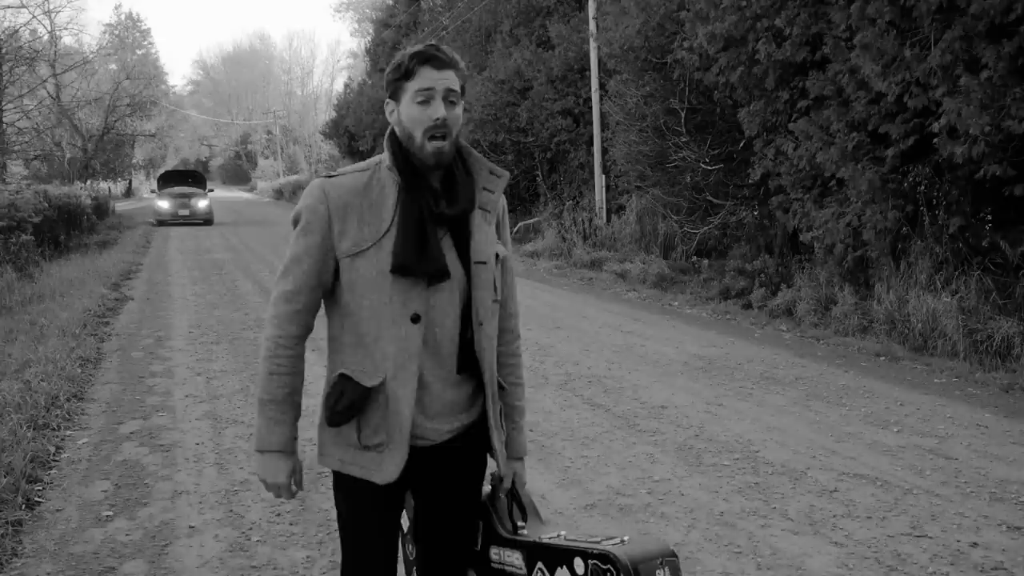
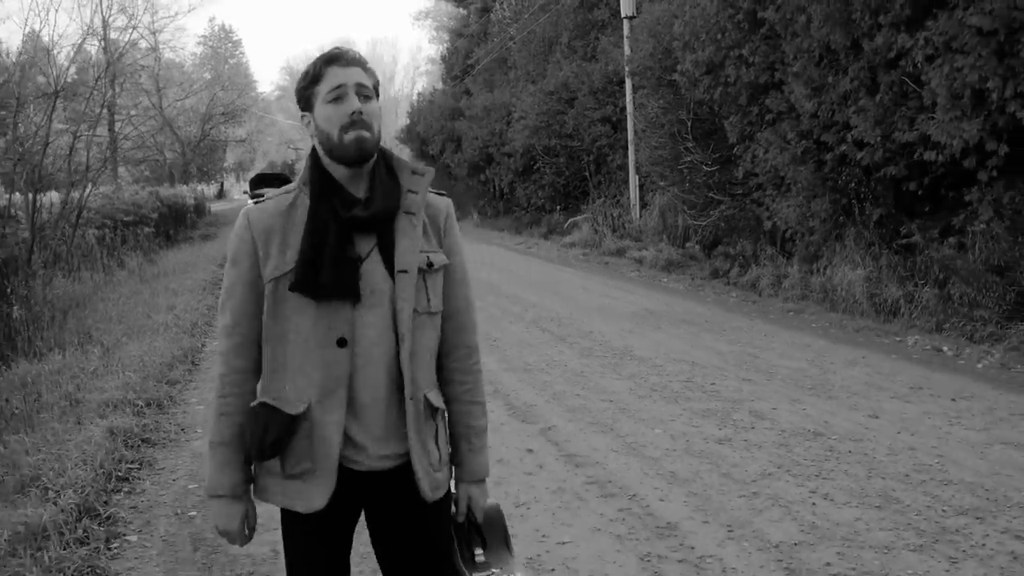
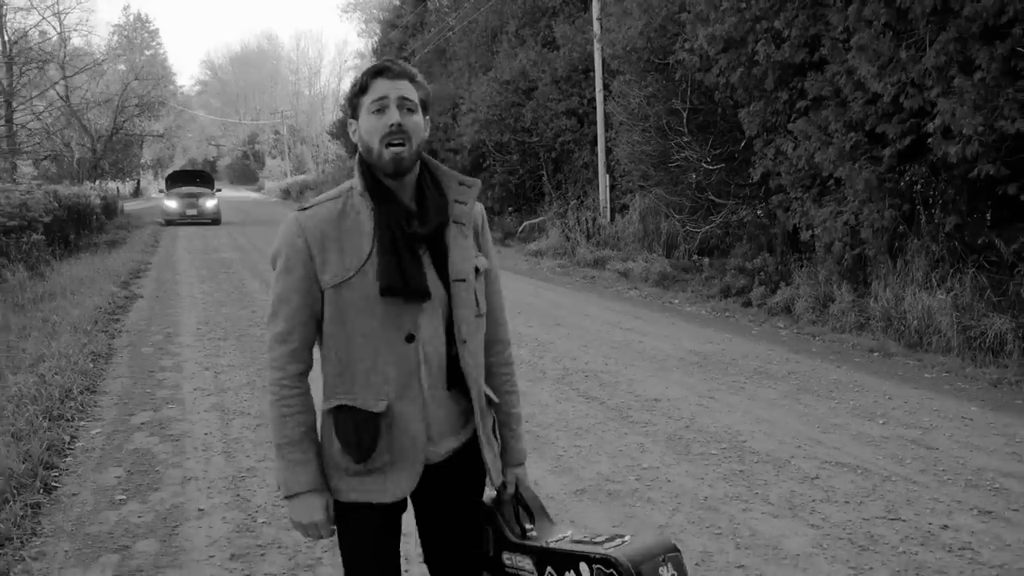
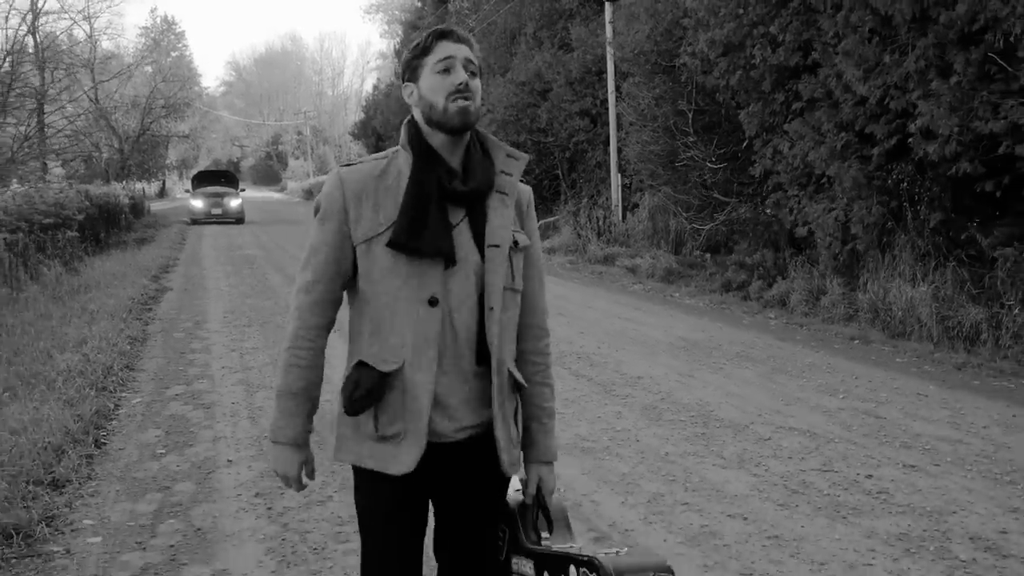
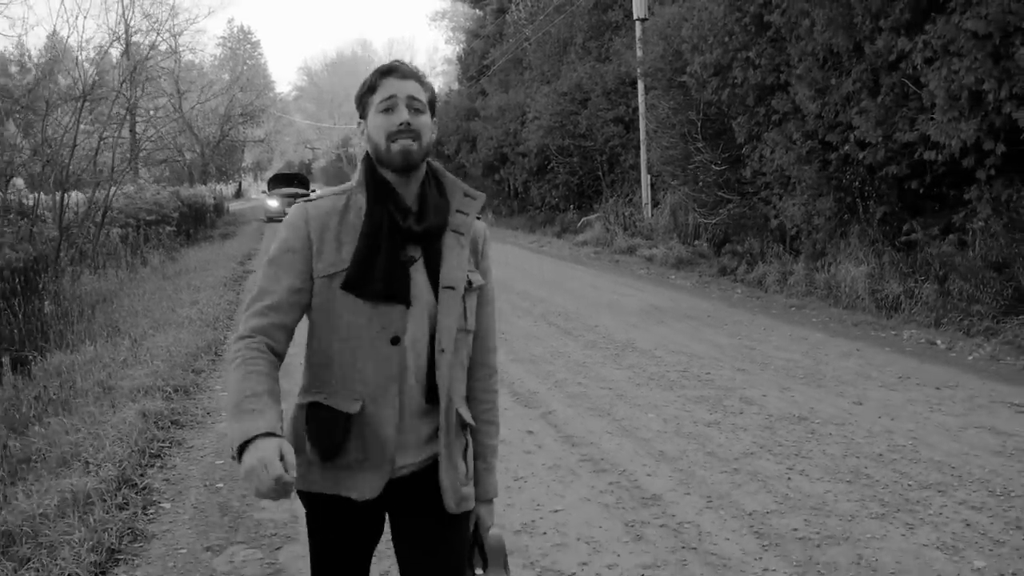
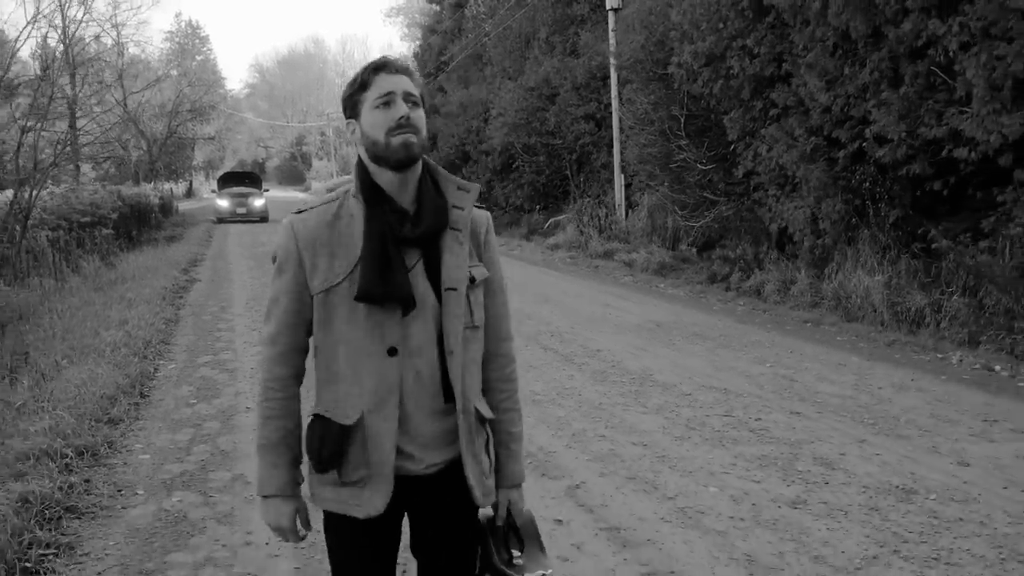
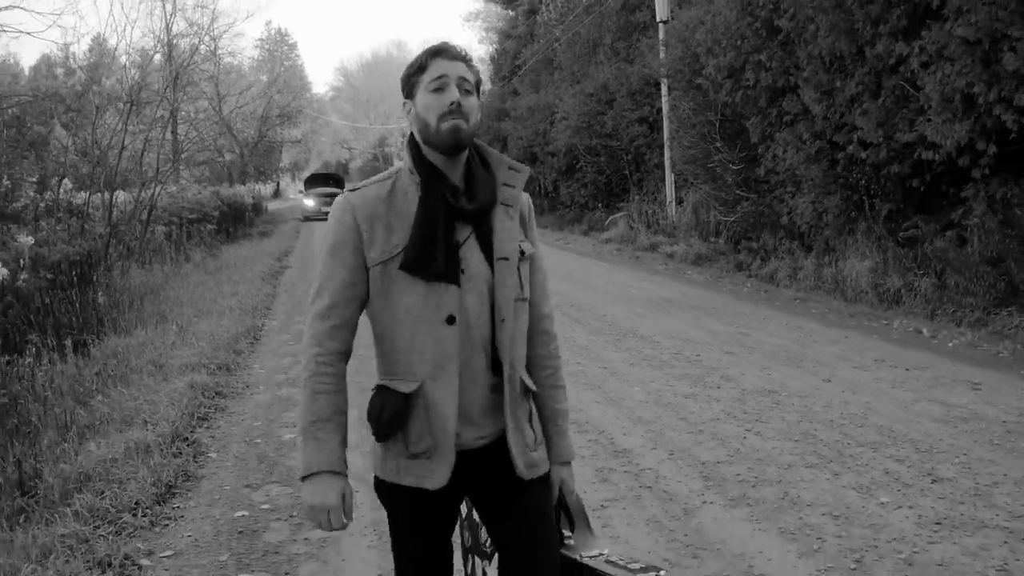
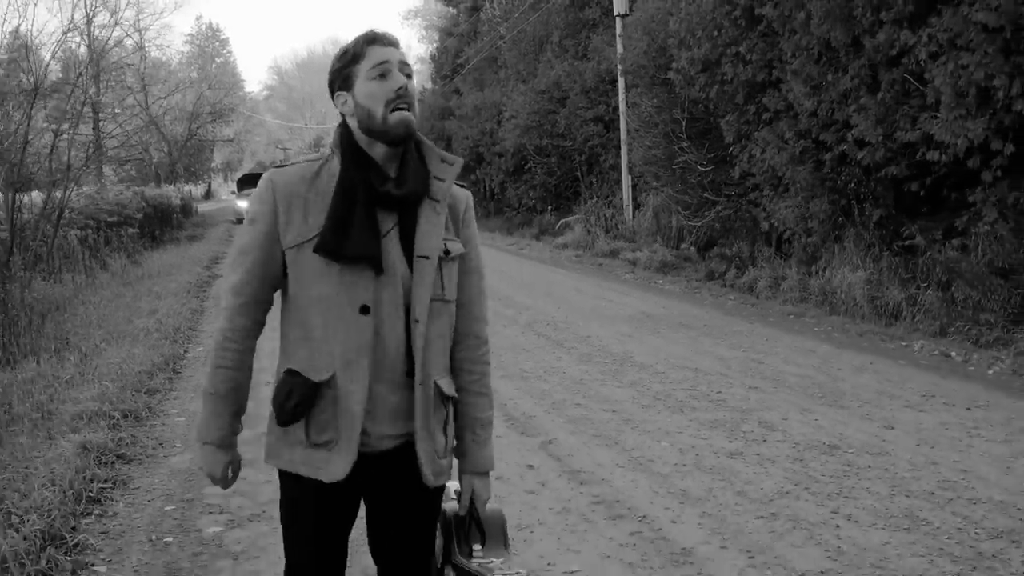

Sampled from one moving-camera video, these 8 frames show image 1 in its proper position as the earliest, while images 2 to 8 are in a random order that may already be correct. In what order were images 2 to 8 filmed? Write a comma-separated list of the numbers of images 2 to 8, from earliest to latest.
3, 4, 6, 8, 2, 5, 7
